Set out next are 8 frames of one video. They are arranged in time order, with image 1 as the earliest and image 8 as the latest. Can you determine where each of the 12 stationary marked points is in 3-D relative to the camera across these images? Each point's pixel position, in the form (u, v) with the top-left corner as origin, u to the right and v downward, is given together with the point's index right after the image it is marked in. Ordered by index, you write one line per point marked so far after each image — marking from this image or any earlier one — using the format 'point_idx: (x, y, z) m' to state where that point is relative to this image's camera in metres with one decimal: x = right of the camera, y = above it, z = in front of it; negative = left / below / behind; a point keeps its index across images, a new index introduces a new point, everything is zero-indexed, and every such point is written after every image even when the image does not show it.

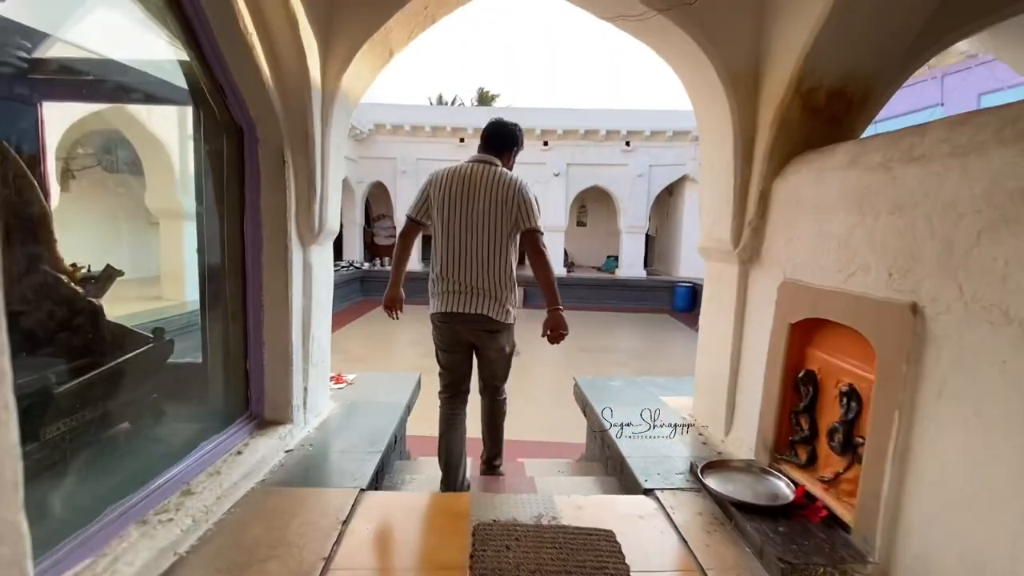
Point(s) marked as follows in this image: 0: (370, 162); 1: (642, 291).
0: (-4.0, +3.5, +13.5) m
1: (+3.5, -0.1, +12.9) m
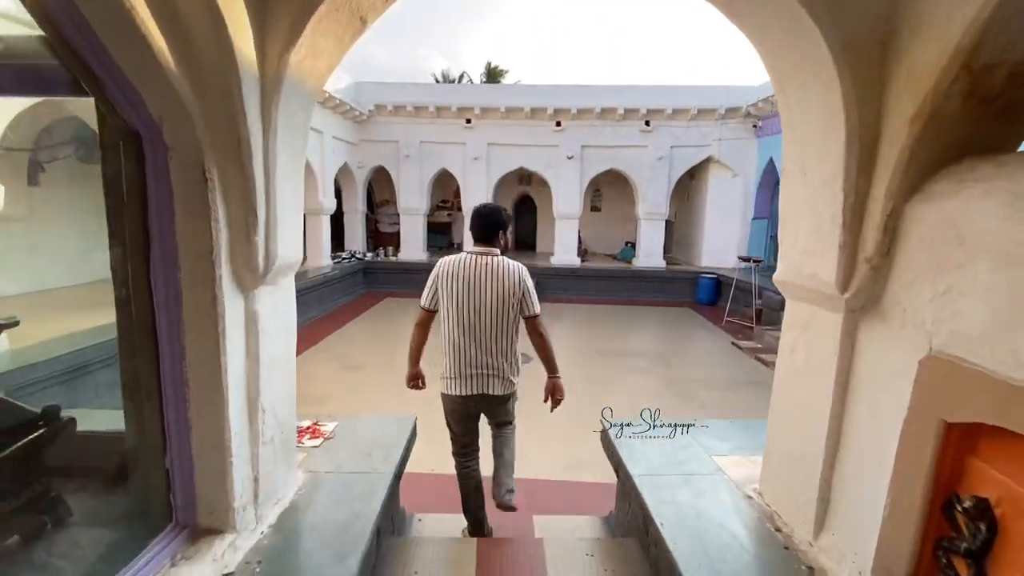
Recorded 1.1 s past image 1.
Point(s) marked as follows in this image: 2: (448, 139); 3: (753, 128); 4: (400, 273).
0: (-3.7, +3.7, +12.7) m
1: (+3.8, +0.1, +12.1) m
2: (-1.7, +3.9, +12.6) m
3: (+6.0, +4.0, +12.0) m
4: (-2.8, +0.4, +12.3) m
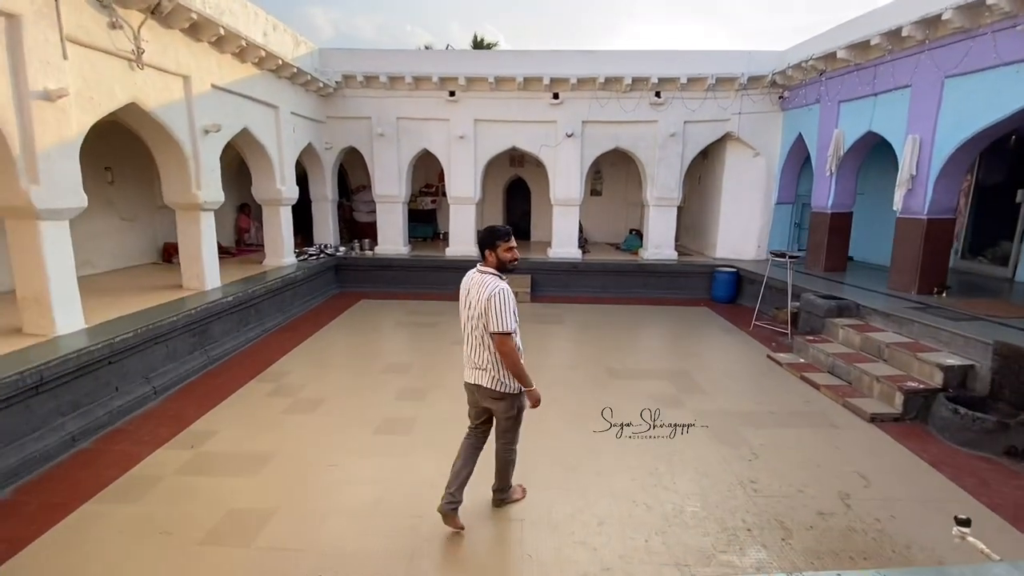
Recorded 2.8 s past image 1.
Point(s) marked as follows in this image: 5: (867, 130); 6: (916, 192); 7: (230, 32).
0: (-3.9, +3.7, +11.0) m
1: (+3.6, +0.2, +10.7) m
2: (-1.9, +3.9, +10.9) m
3: (+5.8, +4.1, +10.5) m
4: (-3.0, +0.4, +10.8) m
5: (+6.0, +2.7, +8.2) m
6: (+6.1, +1.4, +7.3) m
7: (-4.1, +3.7, +7.1) m
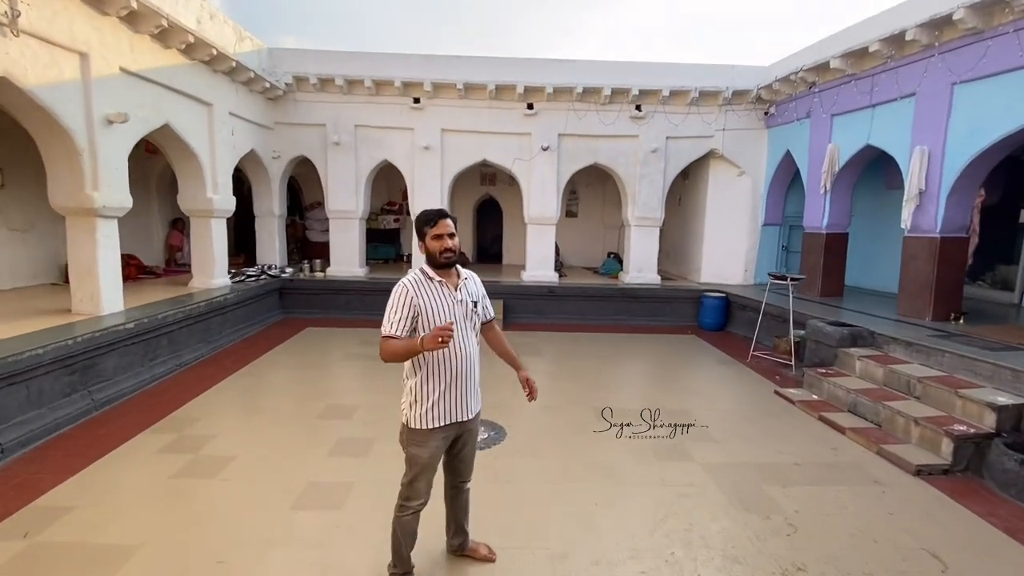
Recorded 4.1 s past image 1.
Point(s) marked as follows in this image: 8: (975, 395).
0: (-4.5, +3.2, +9.9) m
1: (+3.0, -0.3, +9.8) m
2: (-2.5, +3.4, +9.9) m
3: (+5.2, +3.5, +10.0) m
4: (-3.6, -0.1, +9.5) m
5: (+5.5, +2.3, +7.6) m
6: (+5.7, +1.1, +6.7) m
7: (-4.5, +3.4, +5.9) m
8: (+4.5, -1.0, +4.7) m
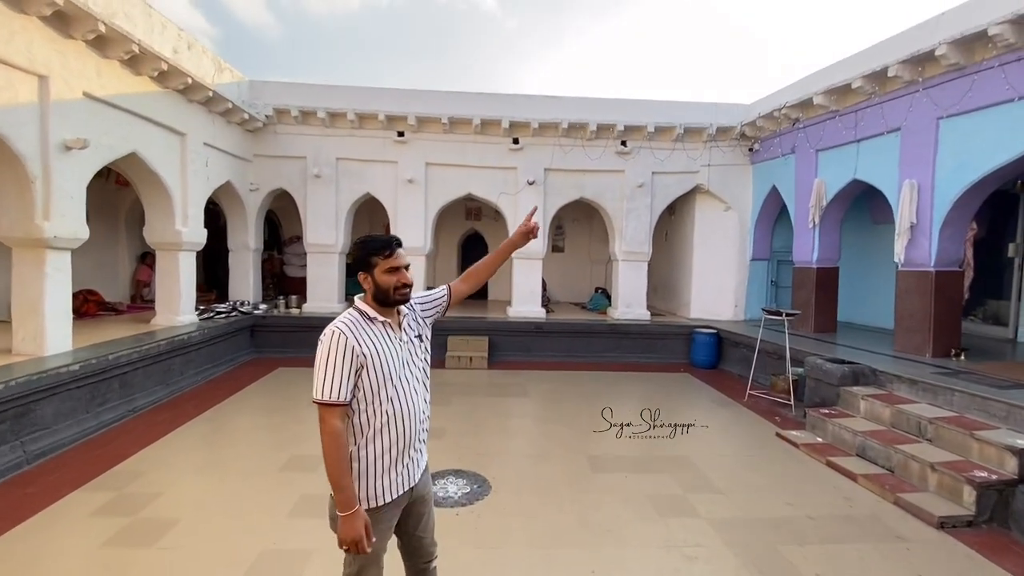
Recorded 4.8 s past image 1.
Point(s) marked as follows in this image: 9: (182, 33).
0: (-4.8, +2.5, +9.6) m
1: (+2.7, -1.0, +9.5) m
2: (-2.8, +2.7, +9.7) m
3: (+4.9, +2.8, +10.0) m
4: (-3.9, -0.8, +9.0) m
5: (+5.3, +1.7, +7.6) m
6: (+5.5, +0.6, +6.6) m
7: (-4.7, +3.0, +5.7) m
8: (+4.4, -1.4, +4.4) m
9: (-4.9, +3.8, +7.2) m
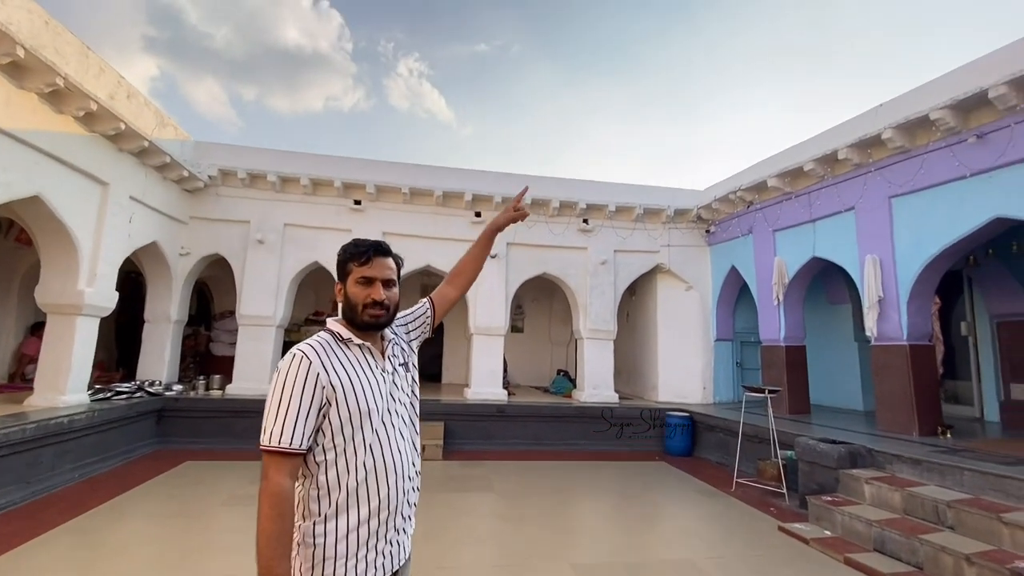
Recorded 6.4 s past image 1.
0: (-5.5, +1.1, +8.8) m
1: (+2.0, -2.5, +8.8) m
2: (-3.5, +1.2, +9.1) m
3: (+4.1, +1.1, +10.2) m
4: (-4.5, -2.0, +7.7) m
5: (+4.8, +0.5, +7.7) m
6: (+5.1, -0.4, +6.5) m
7: (-4.9, +2.4, +5.0) m
8: (+4.2, -1.9, +3.9) m
9: (-5.4, +2.9, +6.6) m
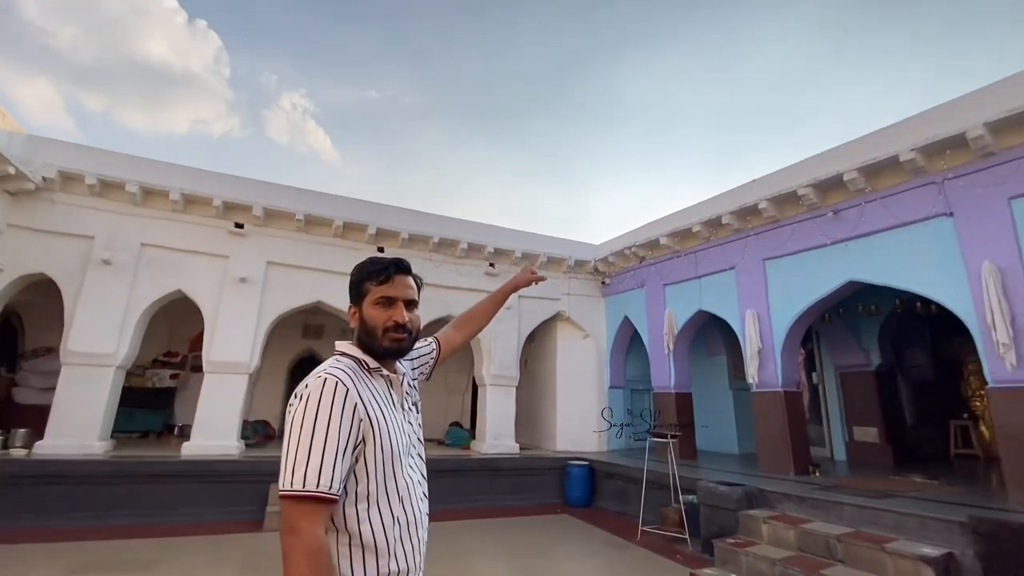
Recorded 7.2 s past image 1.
0: (-7.0, +0.7, +7.0) m
1: (+0.2, -3.3, +8.4) m
2: (-5.1, +0.7, +7.8) m
3: (+1.9, 0.0, +10.8) m
4: (-5.9, -2.4, +5.9) m
5: (+3.2, -0.4, +8.4) m
6: (+3.8, -1.2, +7.2) m
7: (-5.5, +2.3, +3.7) m
8: (+3.5, -2.4, +4.4) m
9: (-6.2, +2.6, +5.2) m
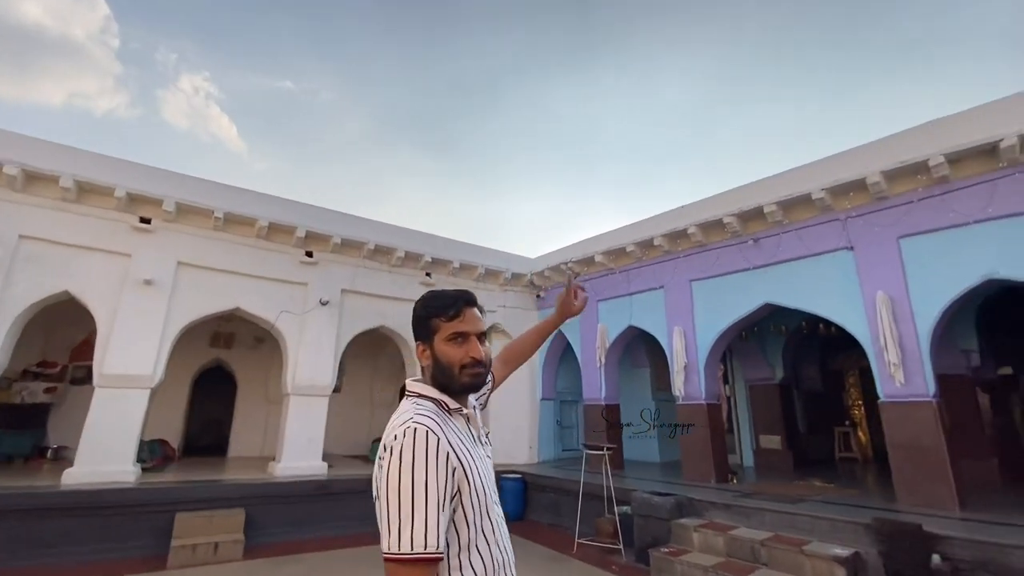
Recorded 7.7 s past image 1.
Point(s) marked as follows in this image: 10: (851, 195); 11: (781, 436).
0: (-7.6, +0.7, +5.7) m
1: (-1.0, -3.5, +8.2) m
2: (-6.0, +0.6, +6.8) m
3: (+0.5, -0.3, +10.9) m
4: (-6.5, -2.4, +4.7) m
5: (+2.1, -0.7, +8.8) m
6: (+2.9, -1.5, +7.7) m
7: (-5.6, +2.3, +2.7) m
8: (+3.0, -2.6, +4.8) m
9: (-6.6, +2.7, +4.1) m
10: (+4.4, +1.2, +6.3) m
11: (+5.0, -2.8, +9.0) m
